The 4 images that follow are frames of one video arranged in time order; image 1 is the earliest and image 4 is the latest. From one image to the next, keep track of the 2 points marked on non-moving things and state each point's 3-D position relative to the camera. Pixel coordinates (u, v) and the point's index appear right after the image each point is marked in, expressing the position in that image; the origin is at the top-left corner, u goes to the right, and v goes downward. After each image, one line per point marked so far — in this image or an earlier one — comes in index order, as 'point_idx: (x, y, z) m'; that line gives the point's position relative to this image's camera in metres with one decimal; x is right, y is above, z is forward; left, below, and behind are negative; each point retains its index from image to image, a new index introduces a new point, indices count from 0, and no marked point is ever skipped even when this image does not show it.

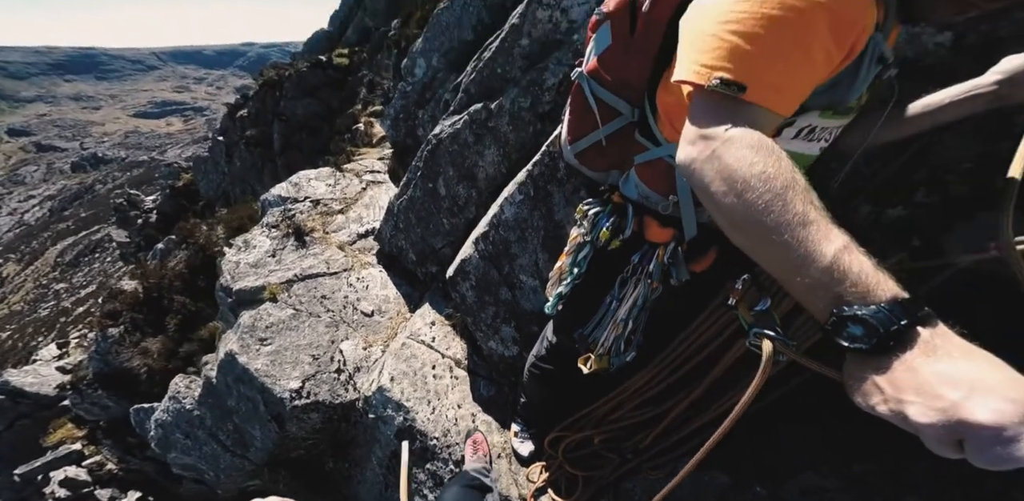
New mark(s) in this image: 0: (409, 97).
0: (-3.7, +5.3, +15.3) m
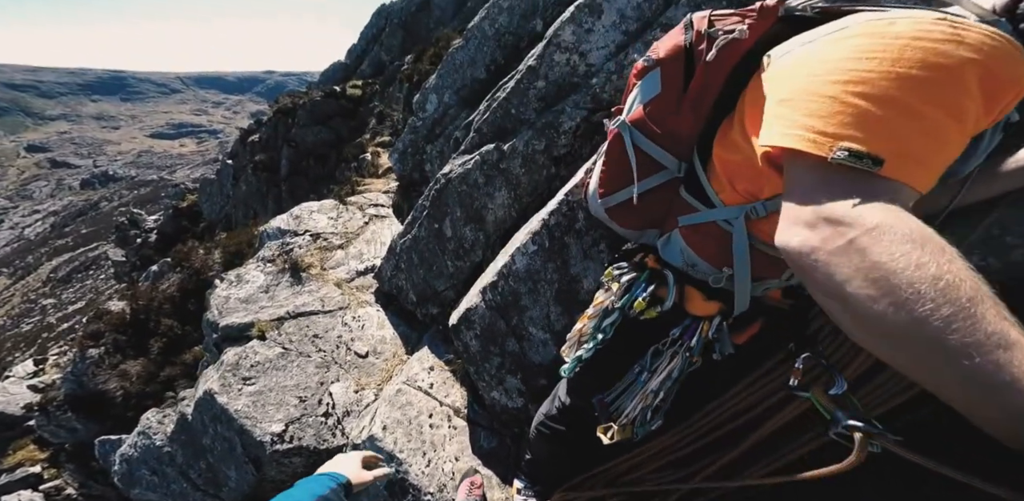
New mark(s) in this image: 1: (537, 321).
0: (-3.3, +4.0, +15.0) m
1: (+0.5, -1.4, +8.6) m
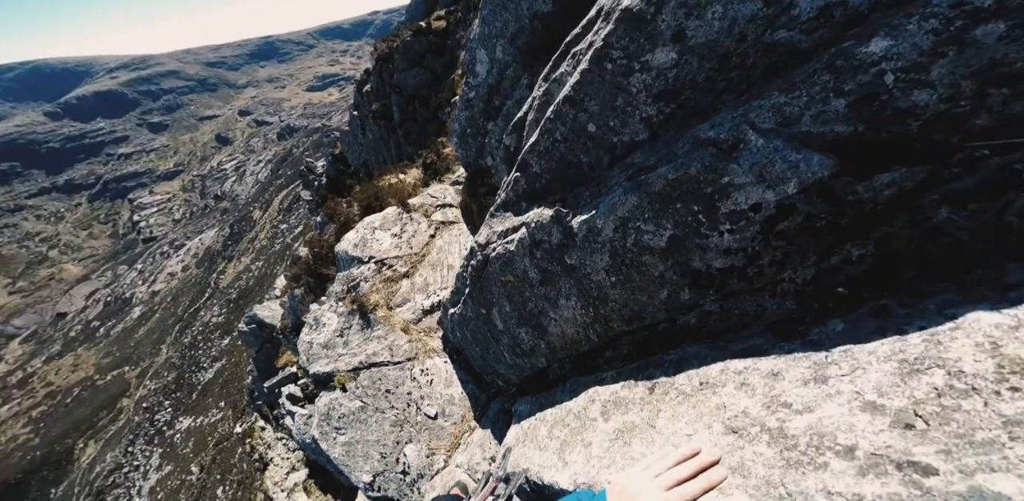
0: (+0.2, +4.7, +9.7) m
1: (+1.5, -2.7, +4.3) m
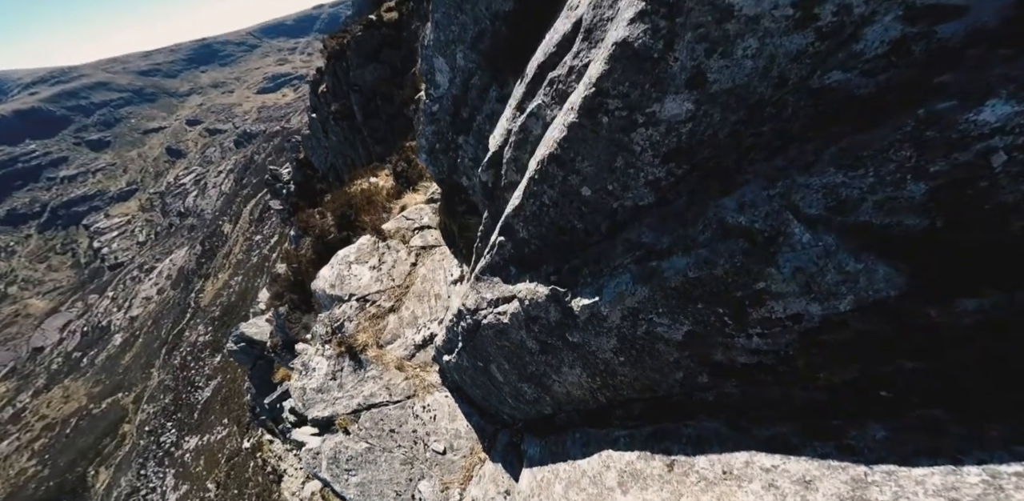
0: (-0.5, +5.0, +8.9) m
1: (+1.6, -2.8, +4.5) m
